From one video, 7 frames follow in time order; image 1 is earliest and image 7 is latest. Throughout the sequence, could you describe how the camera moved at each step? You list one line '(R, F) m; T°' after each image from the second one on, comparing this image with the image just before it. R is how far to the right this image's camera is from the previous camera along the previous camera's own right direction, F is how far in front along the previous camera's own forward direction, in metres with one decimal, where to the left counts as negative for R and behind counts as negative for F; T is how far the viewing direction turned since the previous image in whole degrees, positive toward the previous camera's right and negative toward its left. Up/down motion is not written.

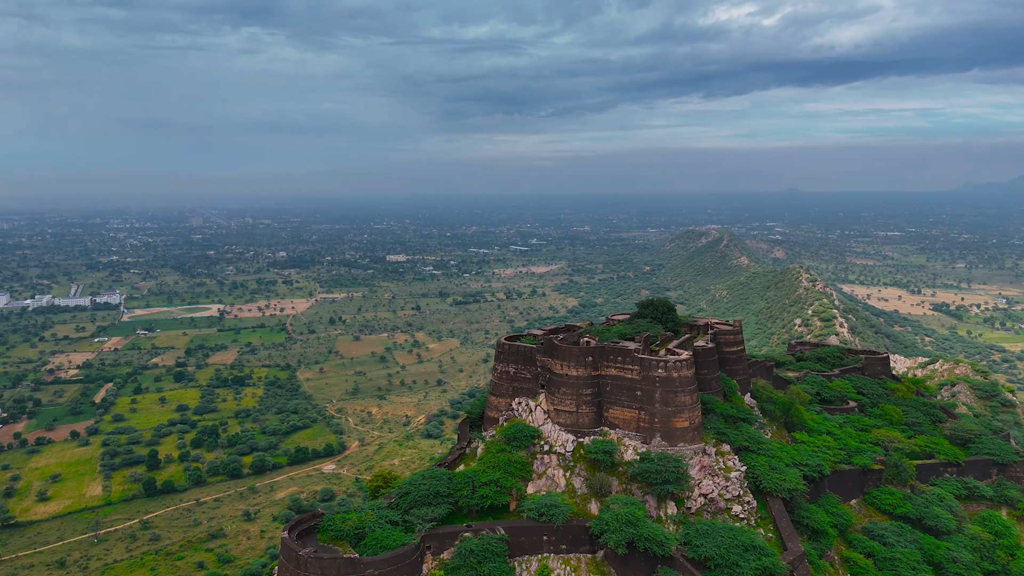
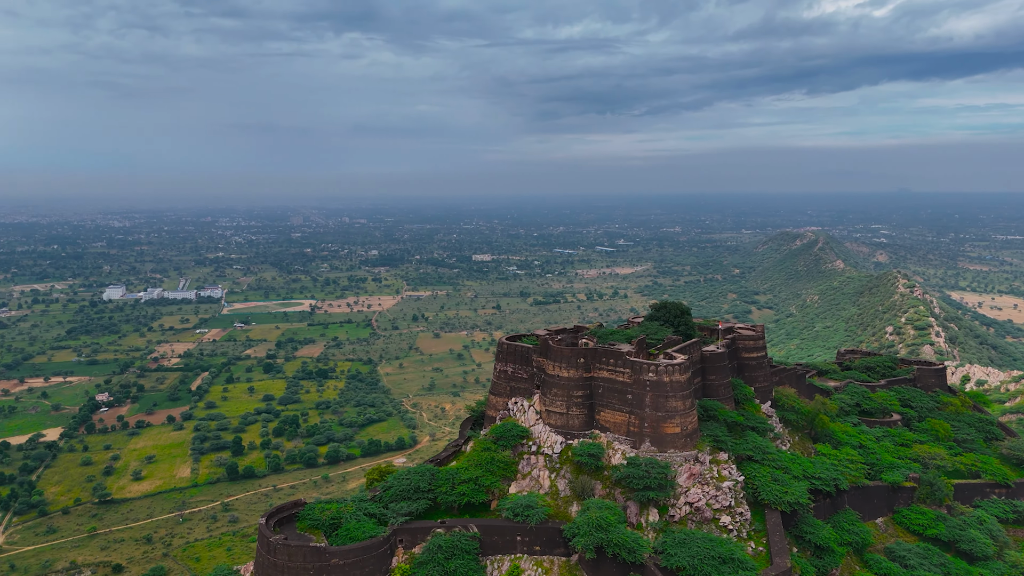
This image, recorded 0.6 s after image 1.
(+2.6, +0.2) m; -7°
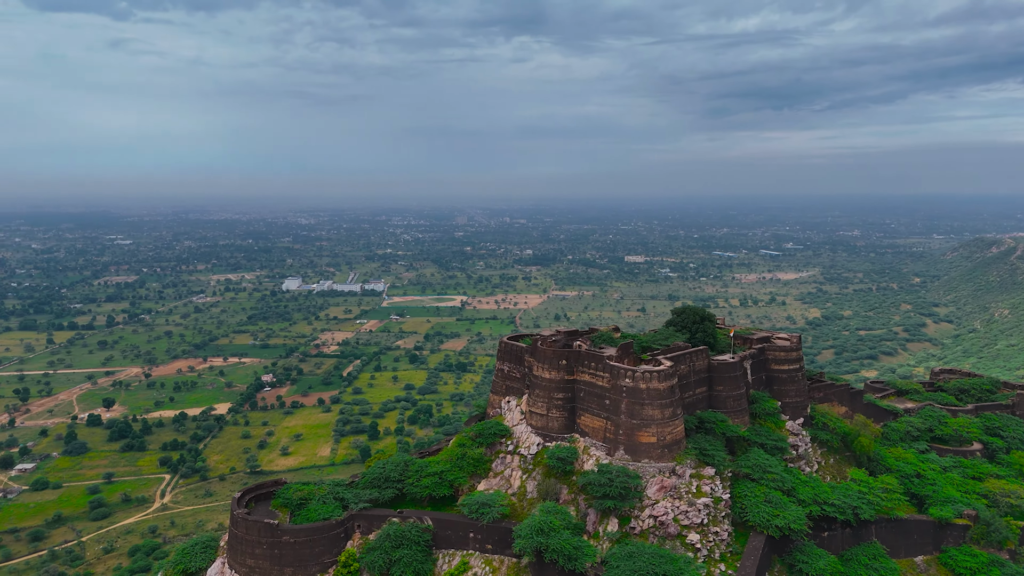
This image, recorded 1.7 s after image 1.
(+4.6, +0.5) m; -12°
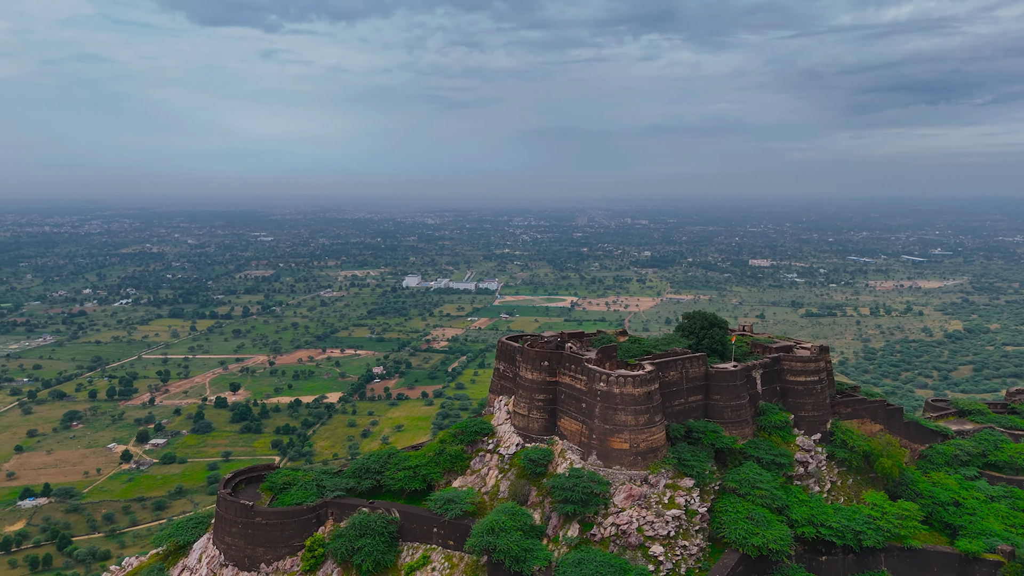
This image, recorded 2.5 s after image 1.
(+3.6, +0.3) m; -9°
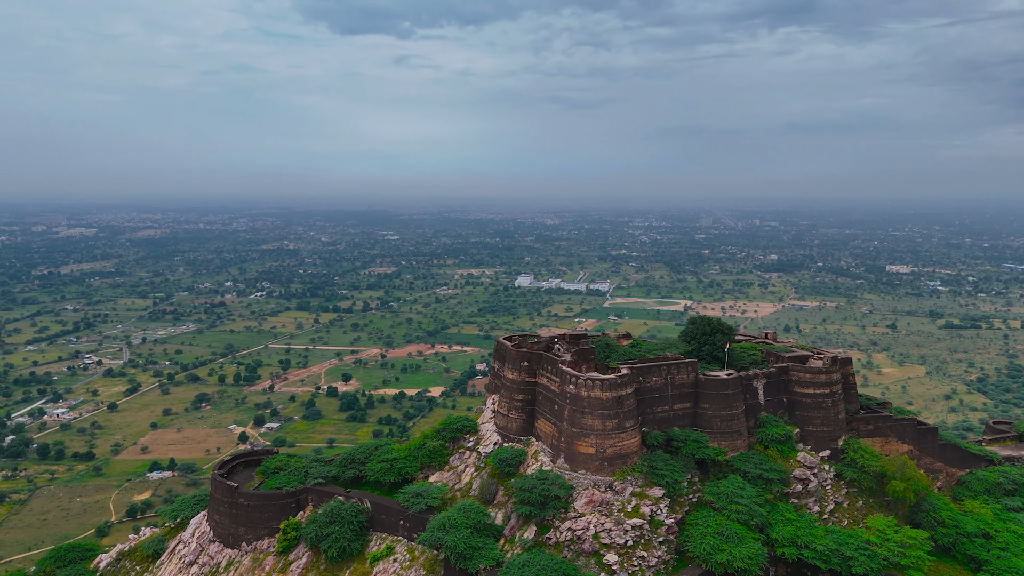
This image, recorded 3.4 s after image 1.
(+3.6, +0.3) m; -9°
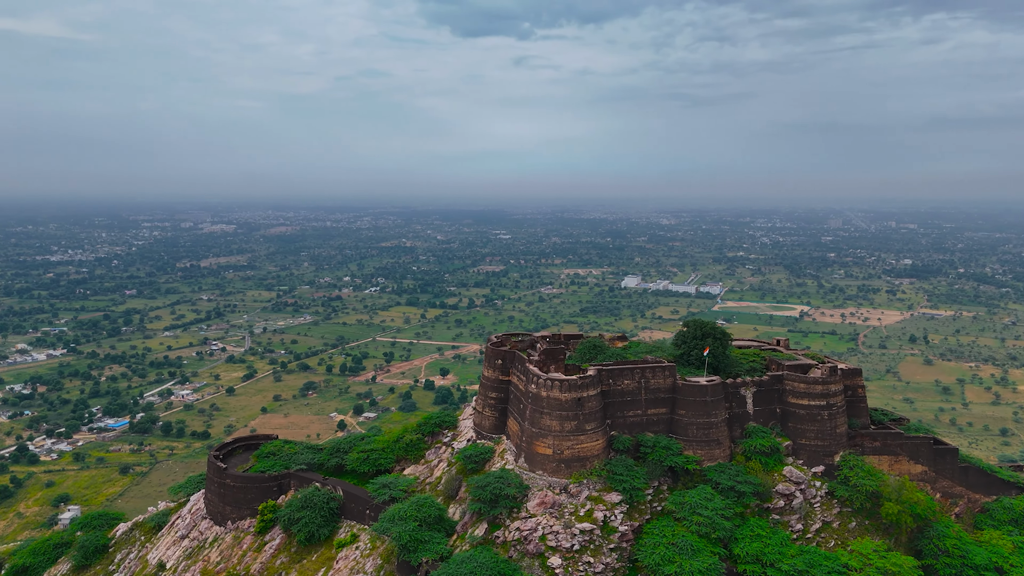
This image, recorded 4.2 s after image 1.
(+3.5, +0.2) m; -9°
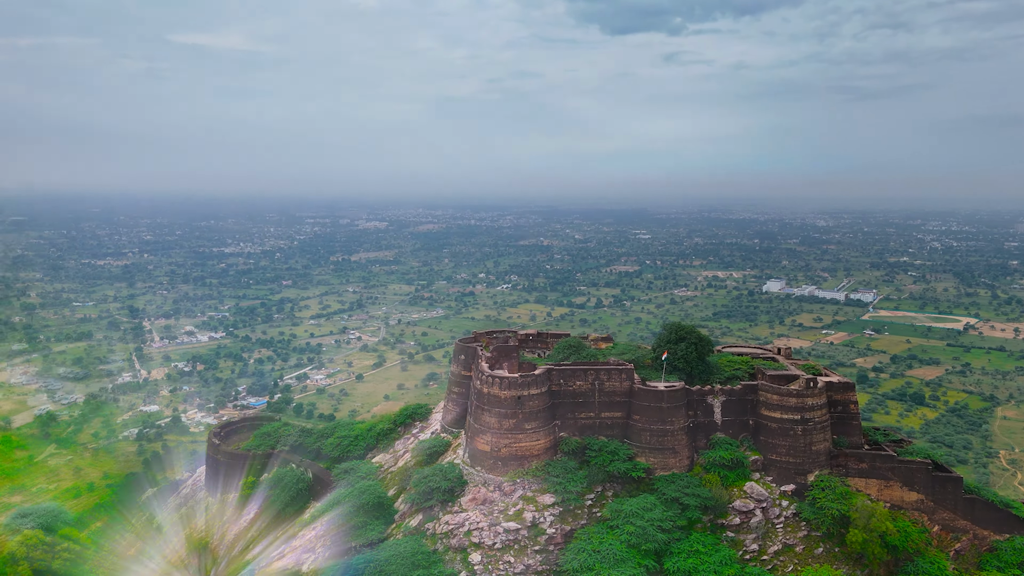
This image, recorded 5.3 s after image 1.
(+4.5, +0.4) m; -11°
